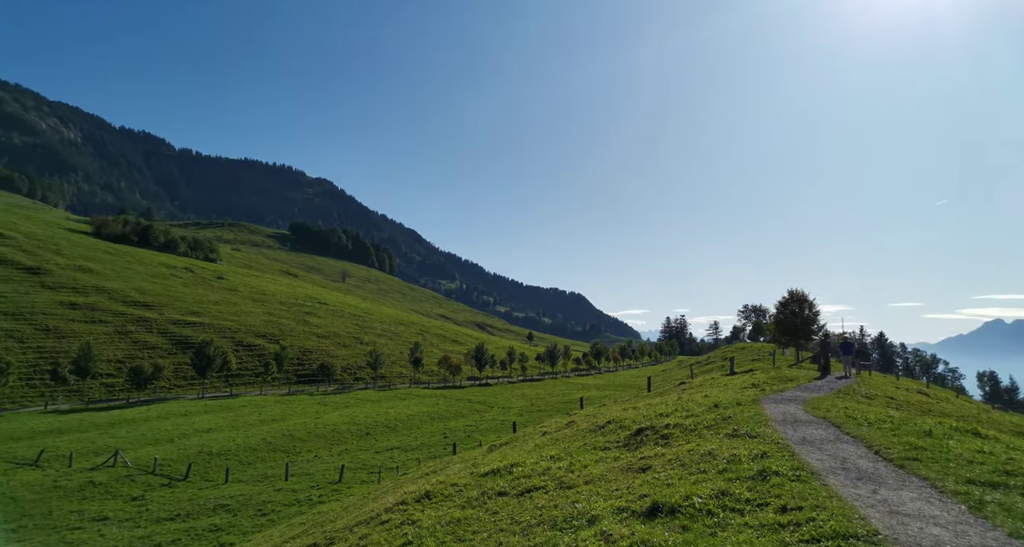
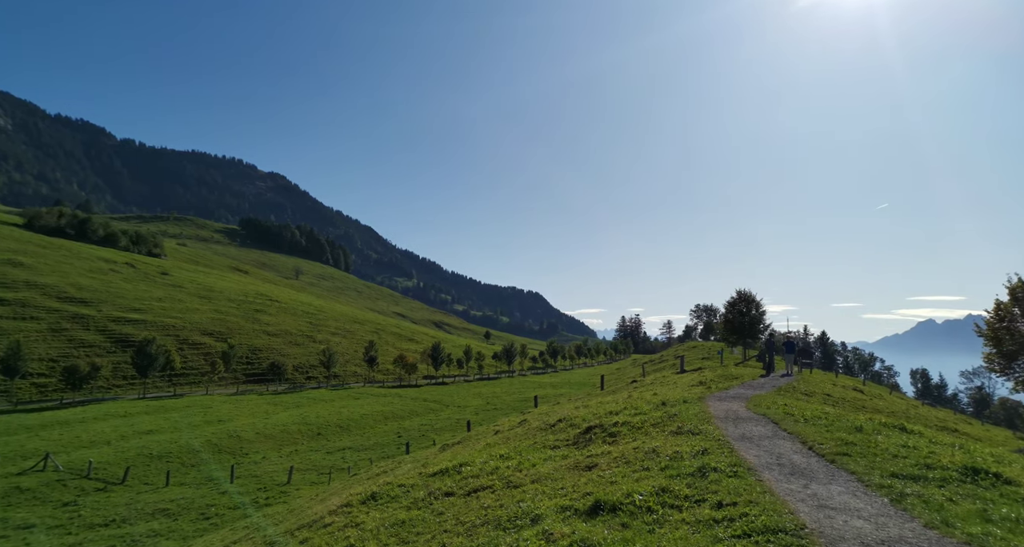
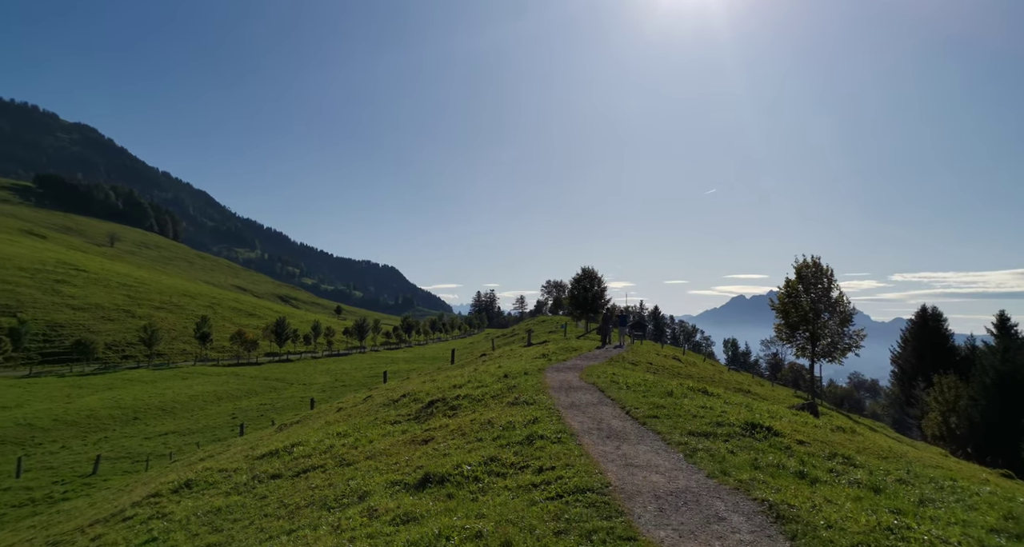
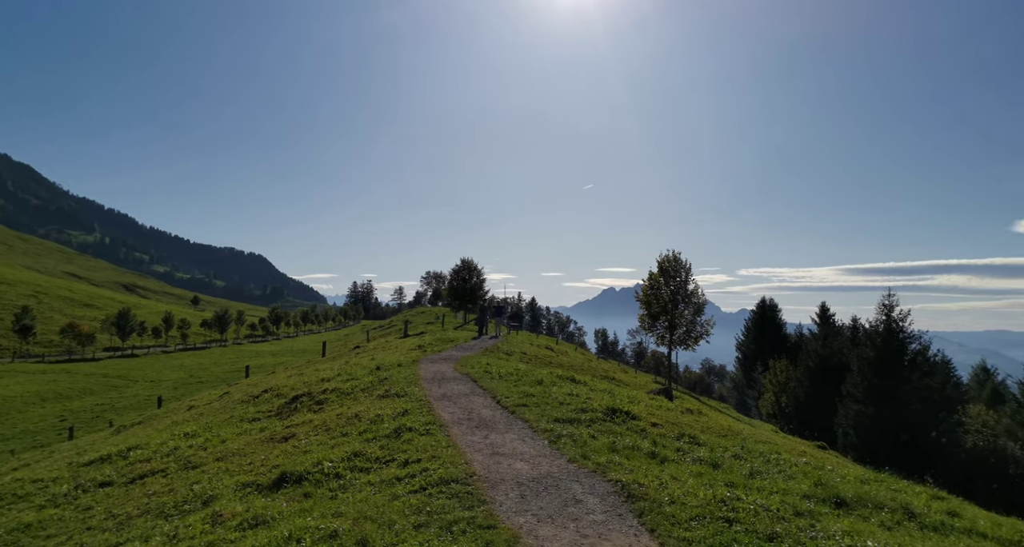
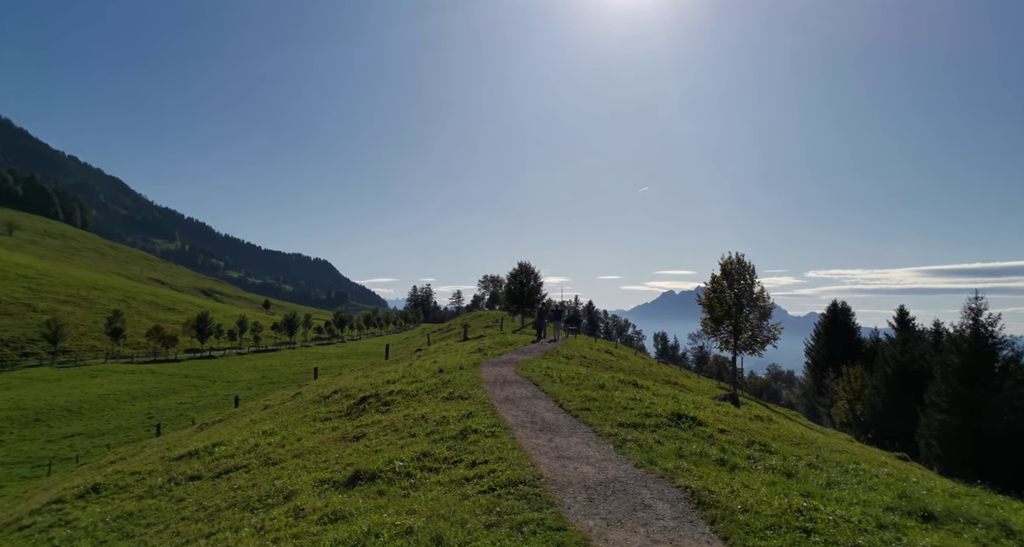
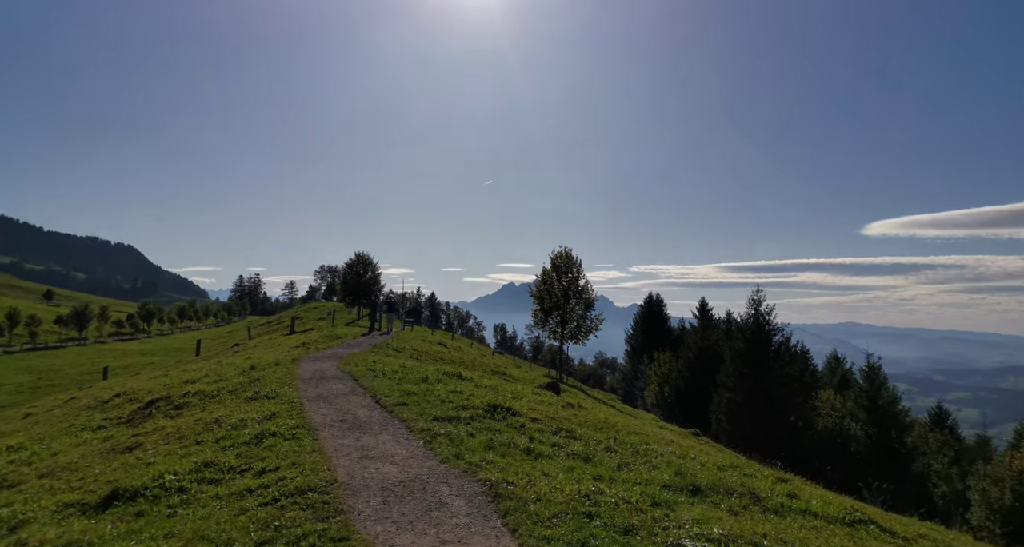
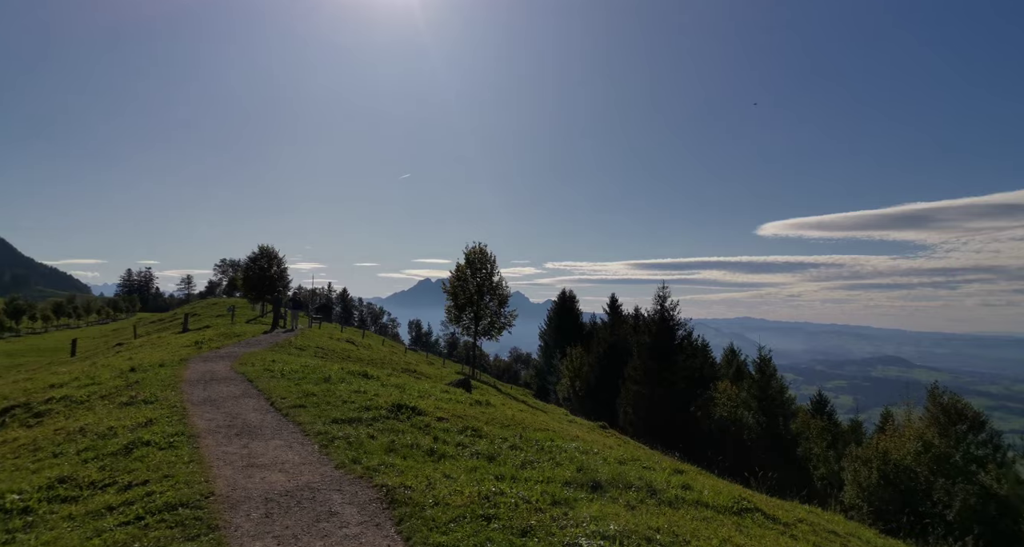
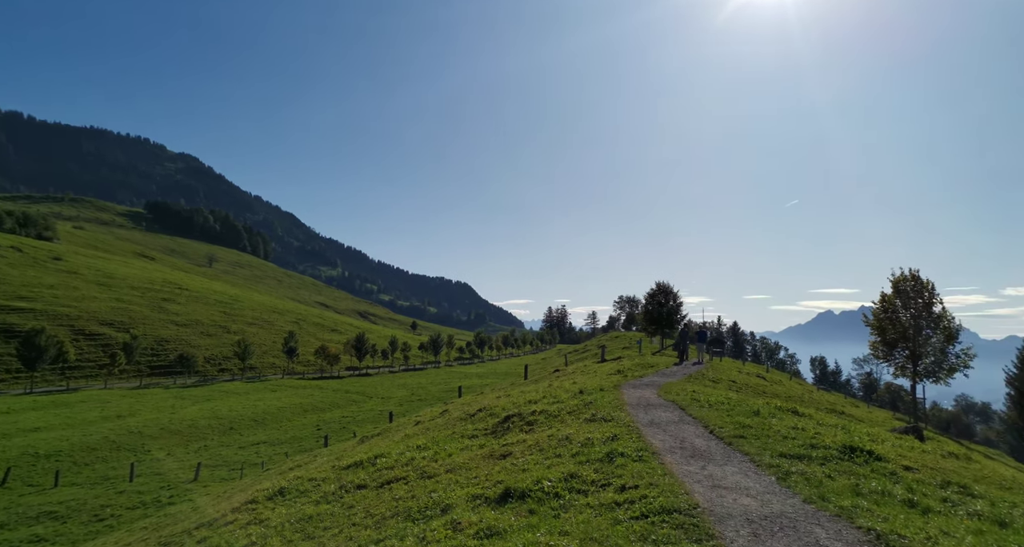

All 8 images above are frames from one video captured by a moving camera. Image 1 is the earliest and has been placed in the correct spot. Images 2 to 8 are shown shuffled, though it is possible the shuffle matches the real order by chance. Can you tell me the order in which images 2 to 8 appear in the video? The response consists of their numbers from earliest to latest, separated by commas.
2, 8, 3, 5, 4, 6, 7
